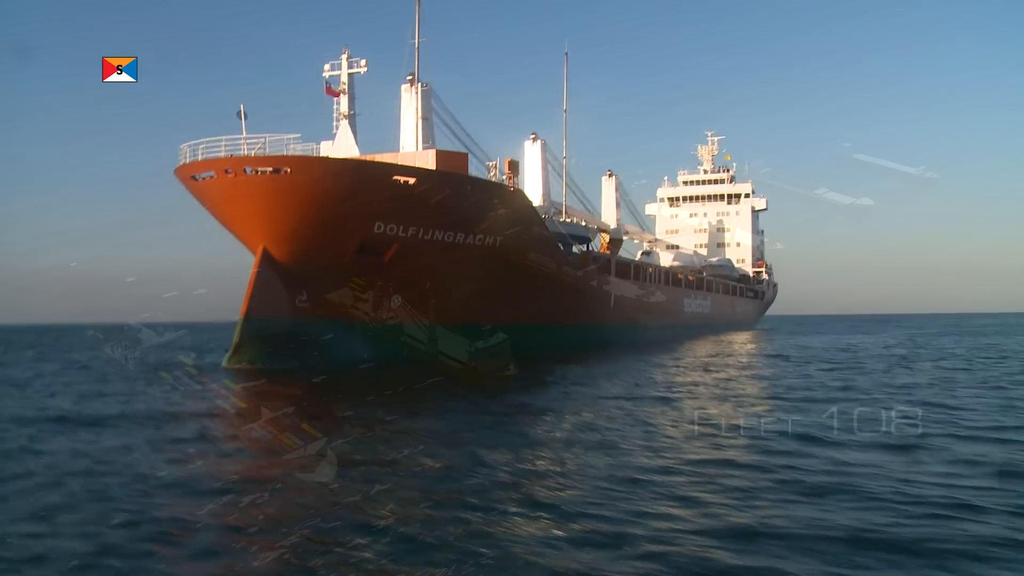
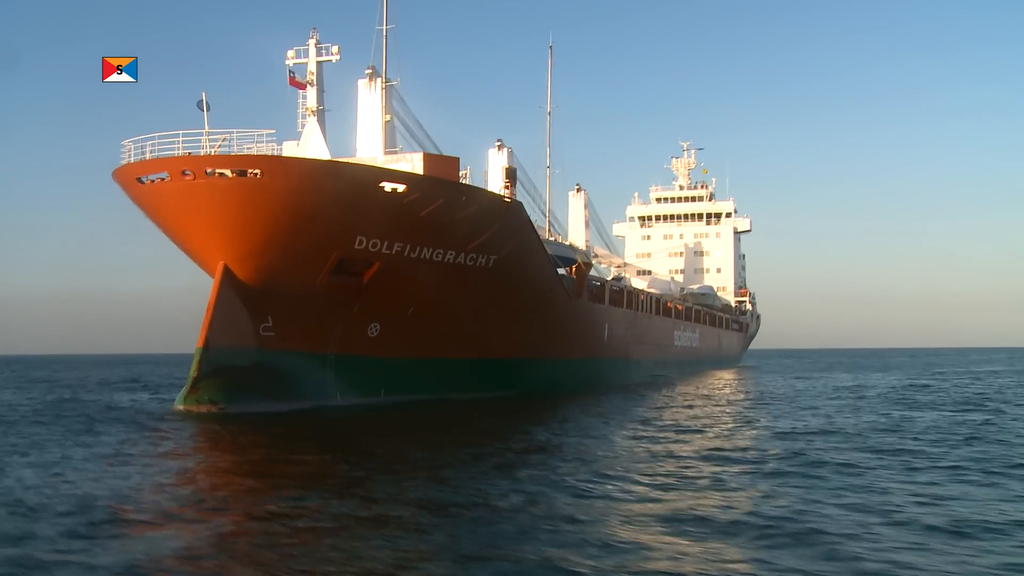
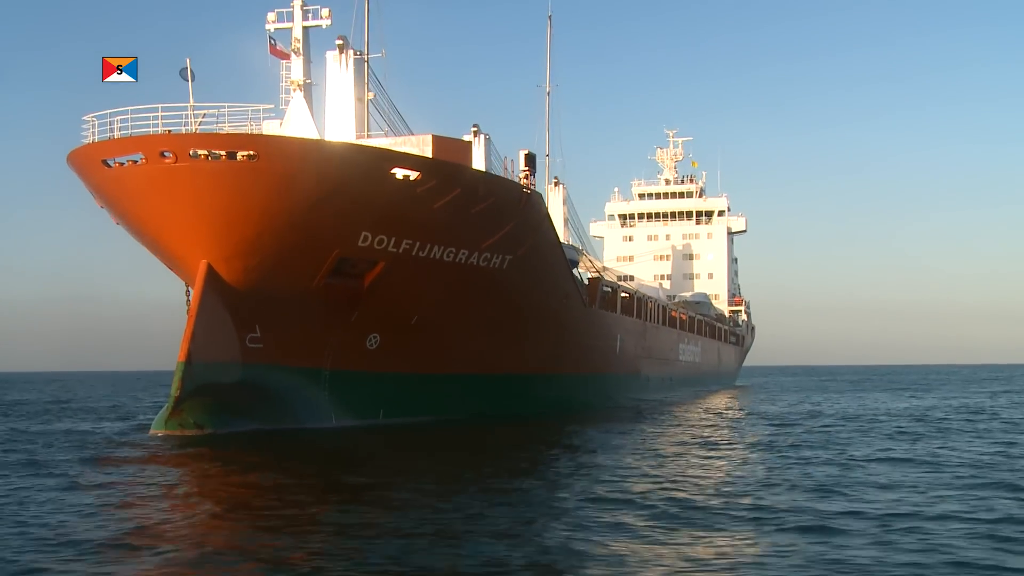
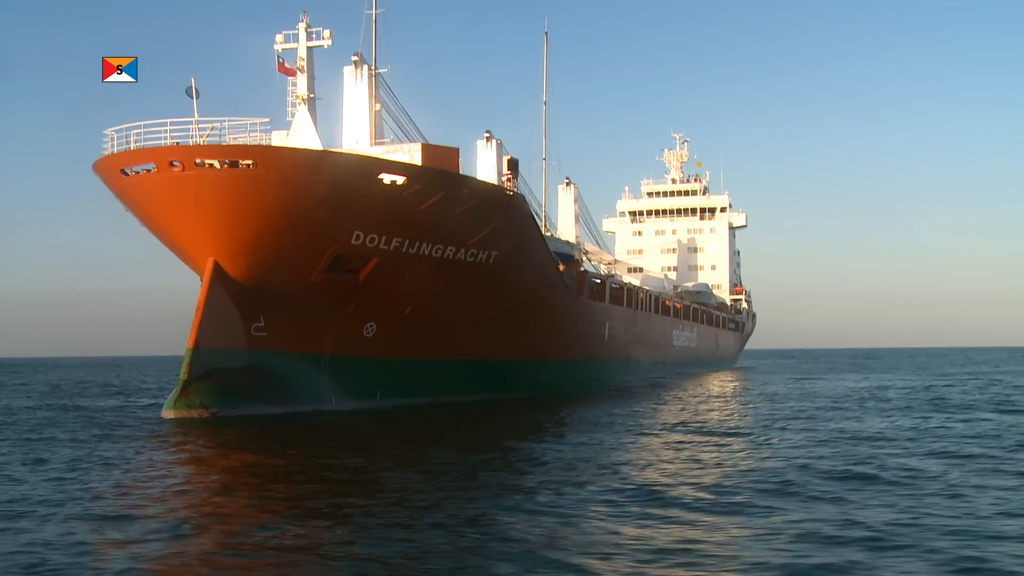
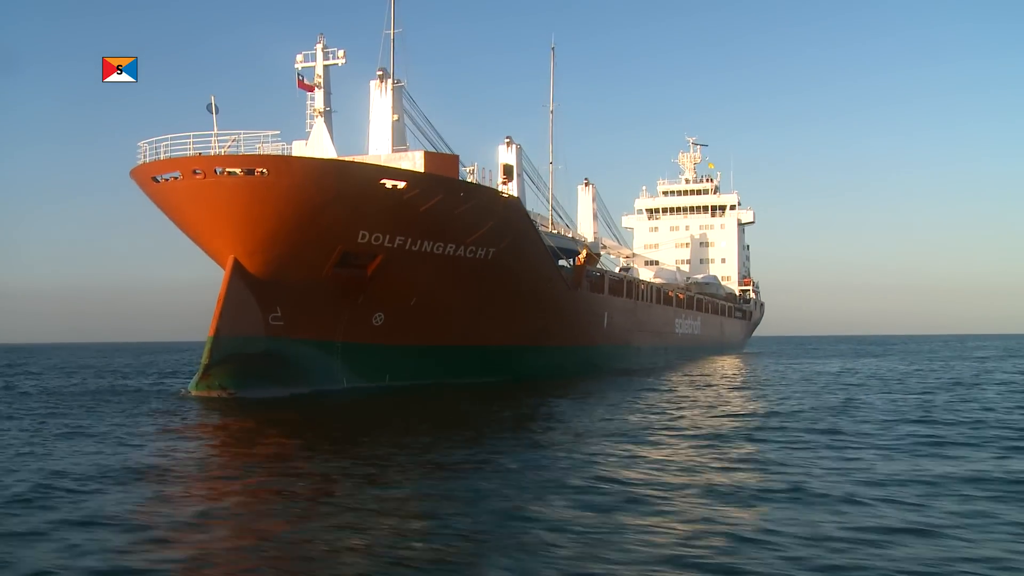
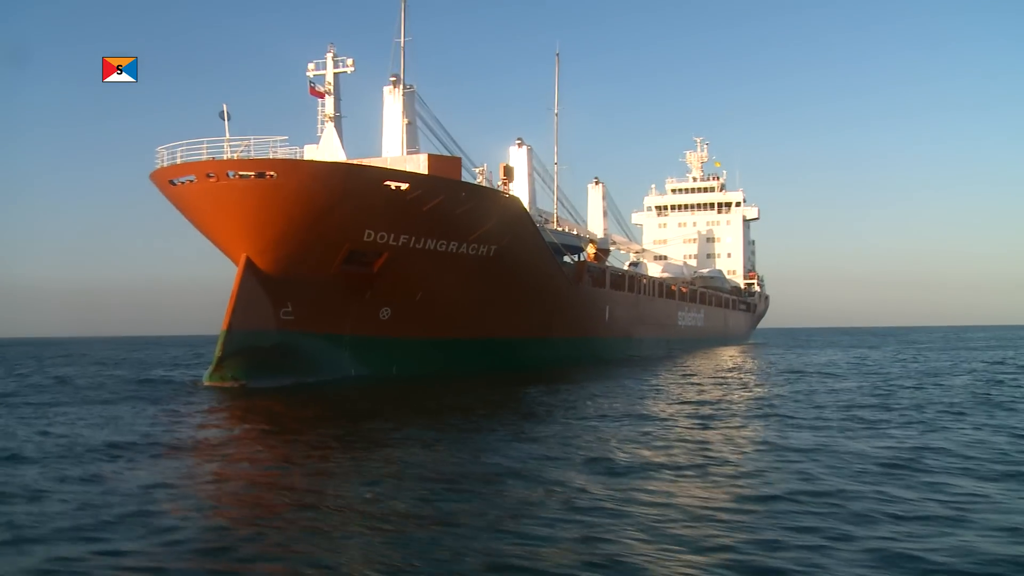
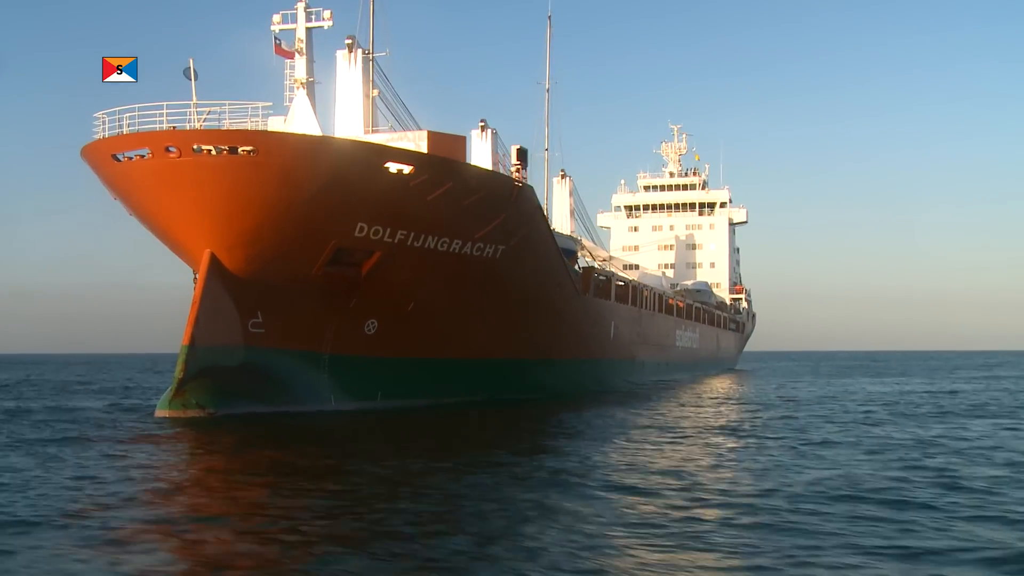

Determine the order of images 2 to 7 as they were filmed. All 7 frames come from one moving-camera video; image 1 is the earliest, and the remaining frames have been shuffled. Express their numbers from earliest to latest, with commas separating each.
6, 5, 2, 4, 7, 3
